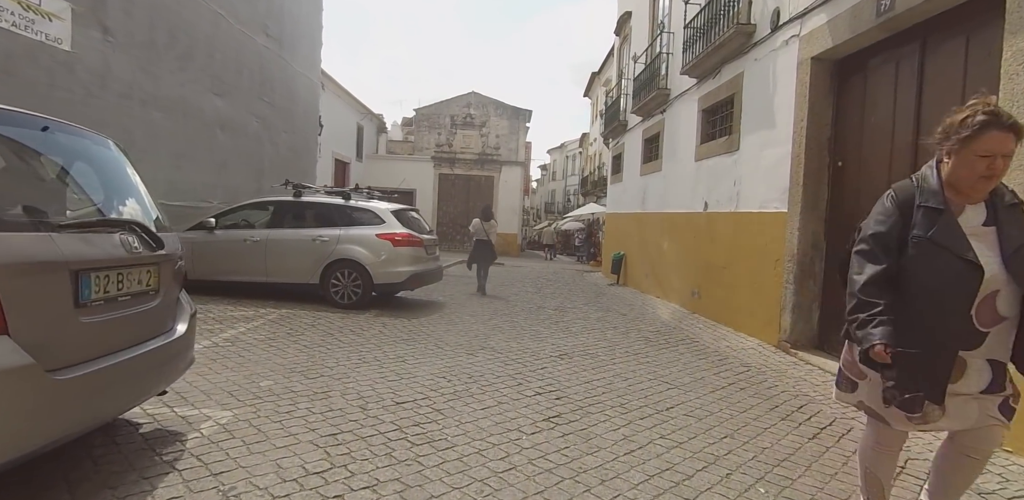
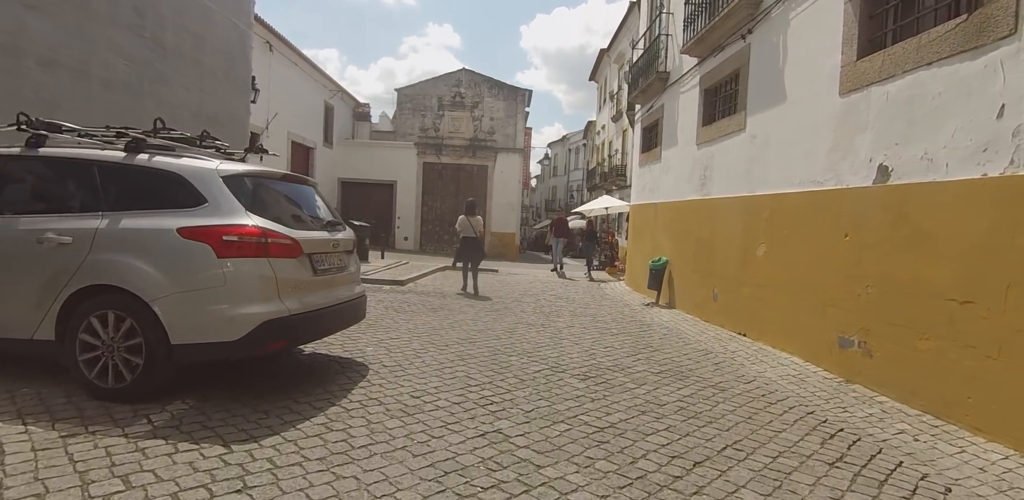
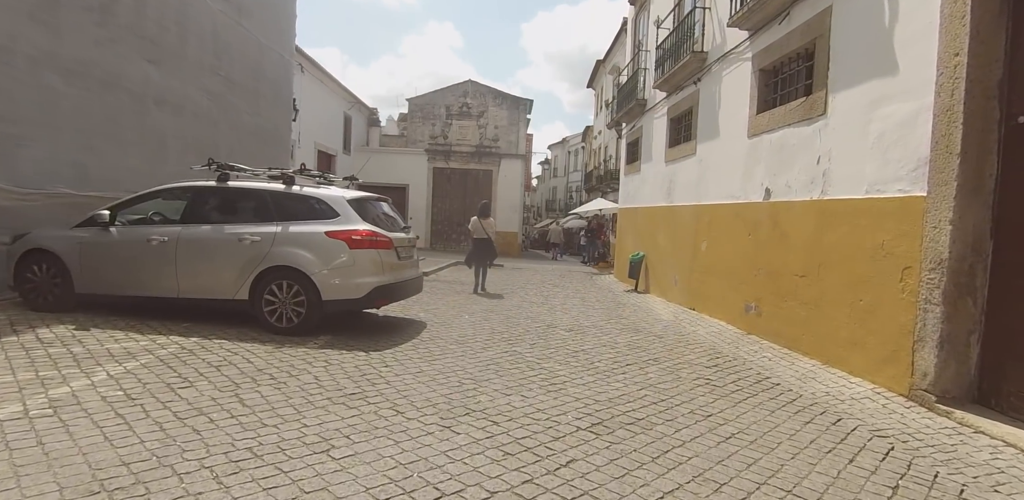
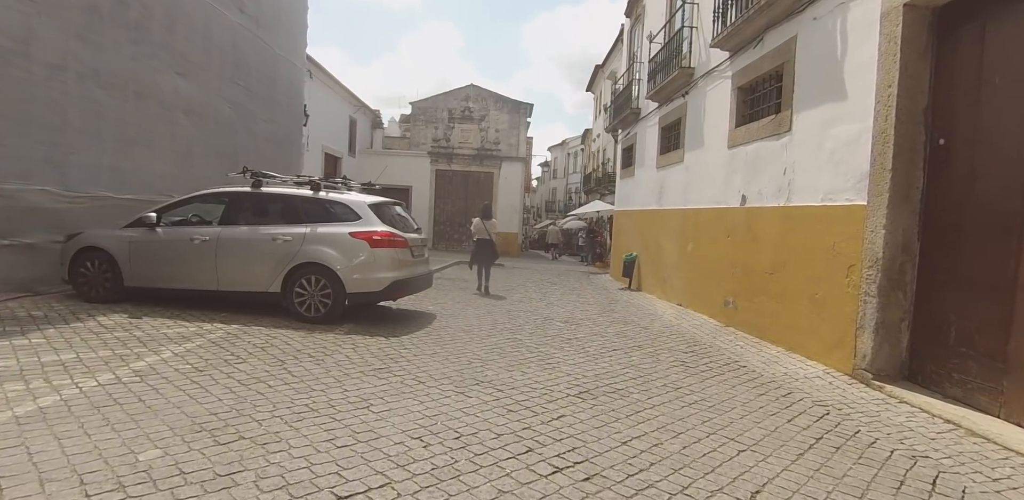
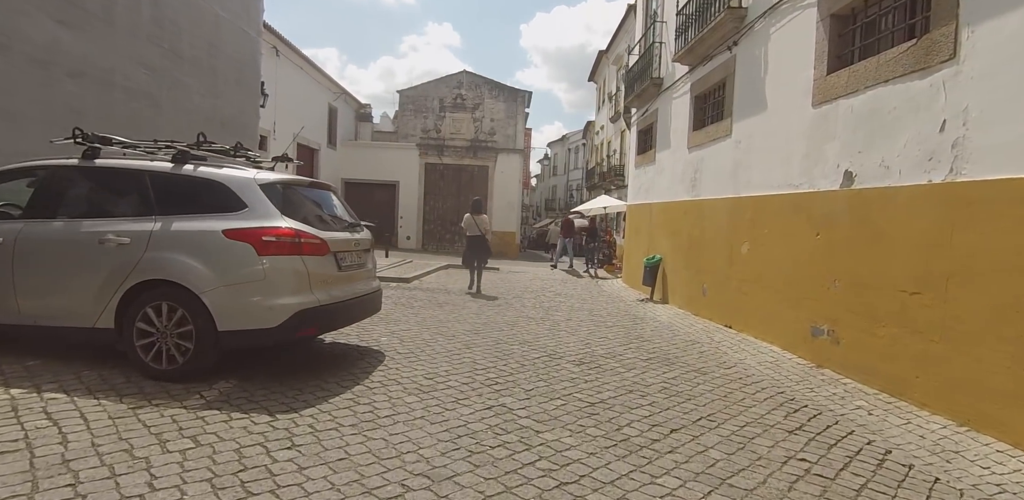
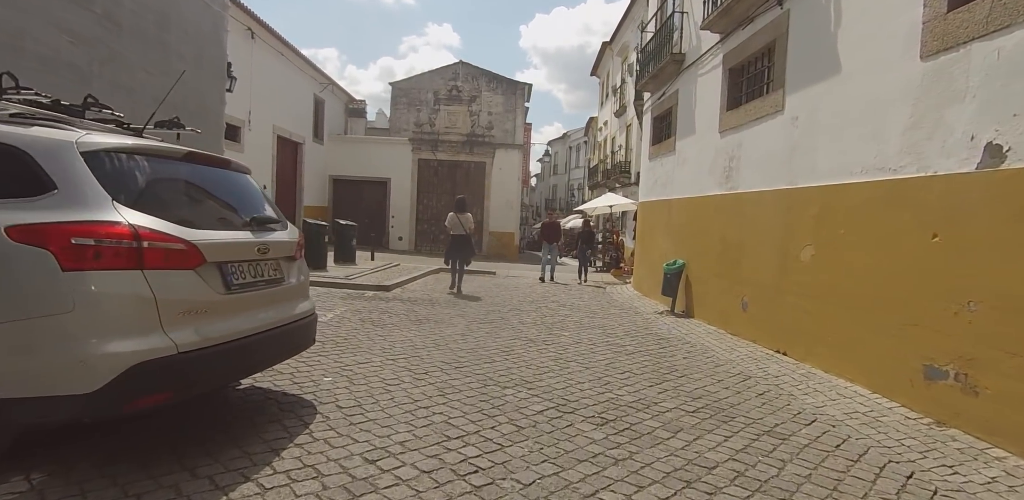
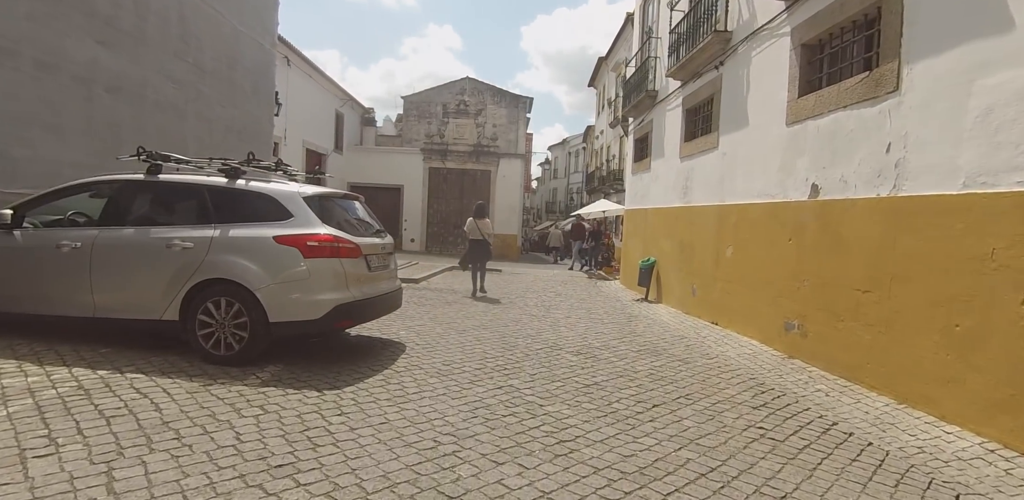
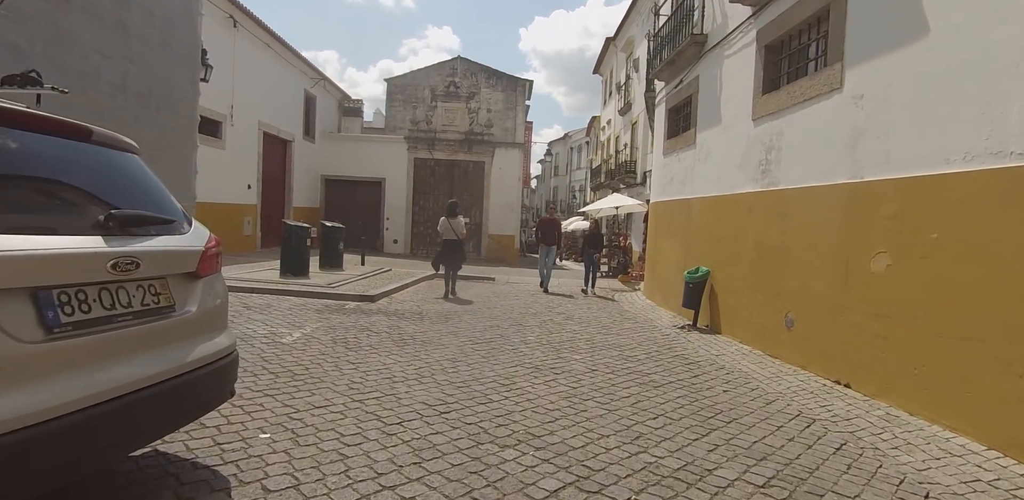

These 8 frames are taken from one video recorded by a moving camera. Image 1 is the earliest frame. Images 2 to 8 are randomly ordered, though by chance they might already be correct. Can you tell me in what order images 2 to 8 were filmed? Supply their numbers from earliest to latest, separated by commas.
4, 3, 7, 5, 2, 6, 8
